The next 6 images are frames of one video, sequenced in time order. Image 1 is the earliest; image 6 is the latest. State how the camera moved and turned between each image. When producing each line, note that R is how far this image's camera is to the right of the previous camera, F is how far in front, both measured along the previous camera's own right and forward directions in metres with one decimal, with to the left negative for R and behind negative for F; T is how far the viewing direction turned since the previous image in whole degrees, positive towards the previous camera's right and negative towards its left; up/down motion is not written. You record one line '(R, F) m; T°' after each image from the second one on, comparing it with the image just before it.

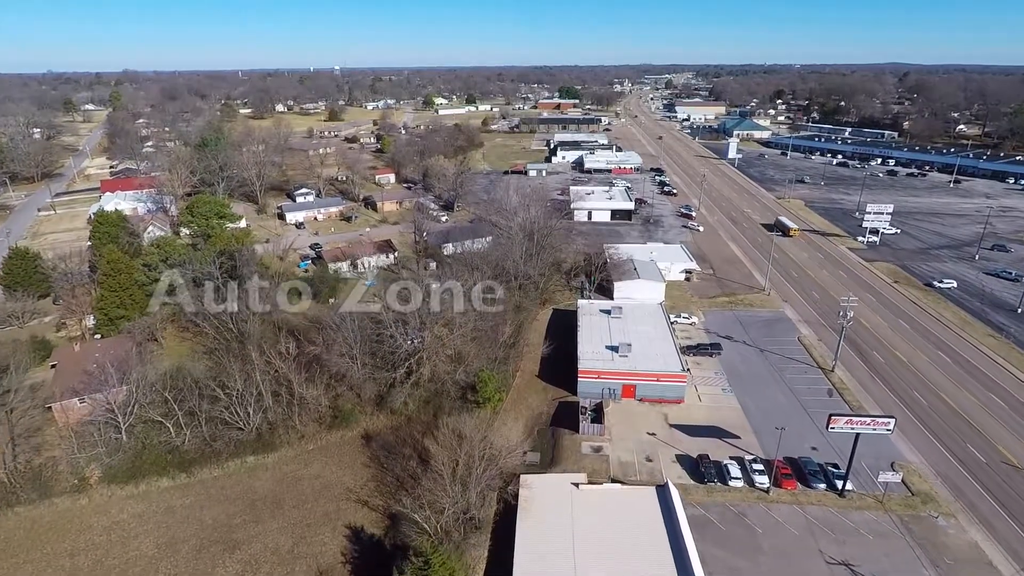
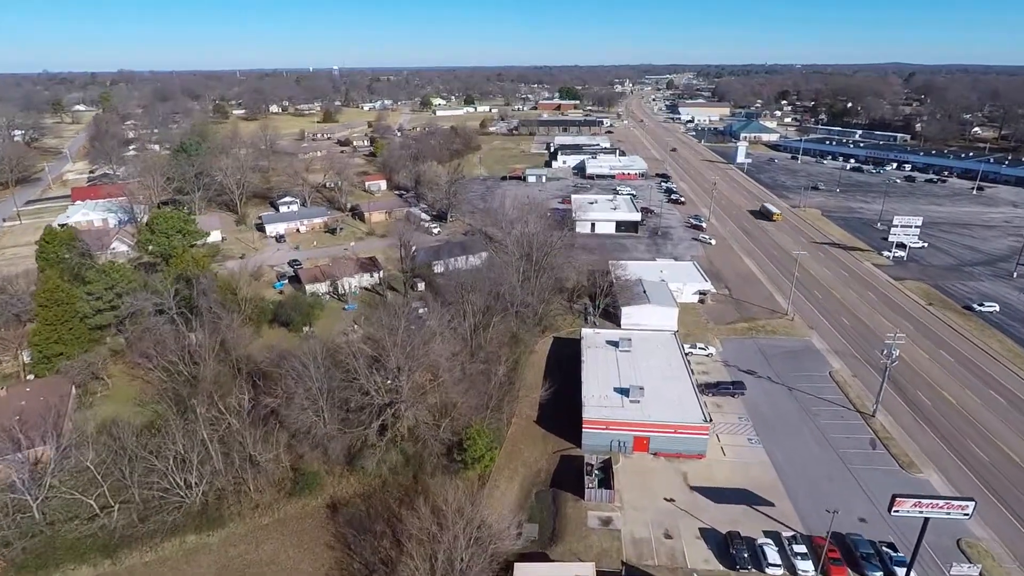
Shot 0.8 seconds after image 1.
(+0.2, +2.9) m; 0°
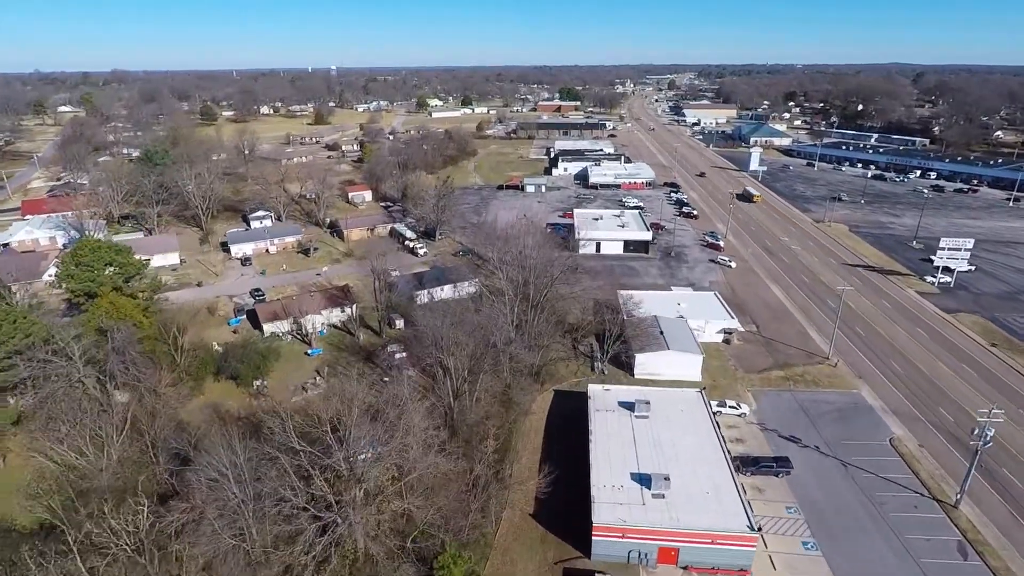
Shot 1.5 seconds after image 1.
(+0.3, +4.2) m; 0°
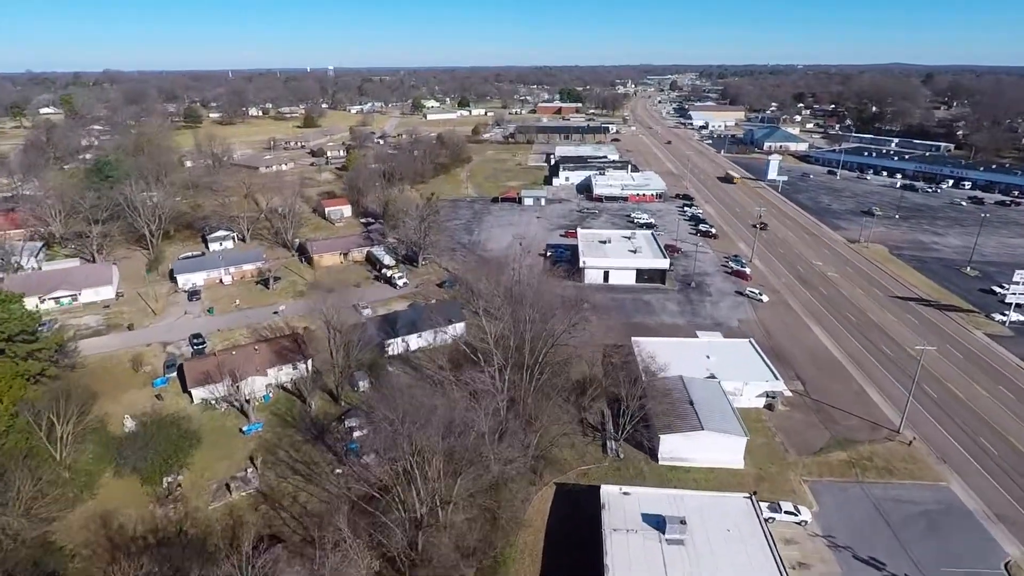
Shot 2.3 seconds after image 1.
(+0.3, +4.9) m; 0°
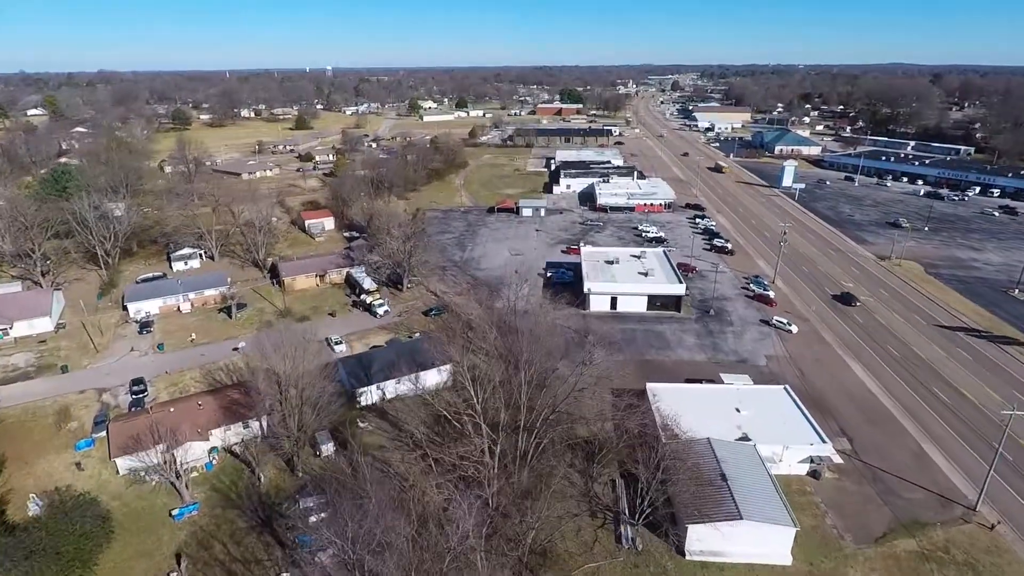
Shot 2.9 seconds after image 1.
(+0.2, +3.4) m; 0°
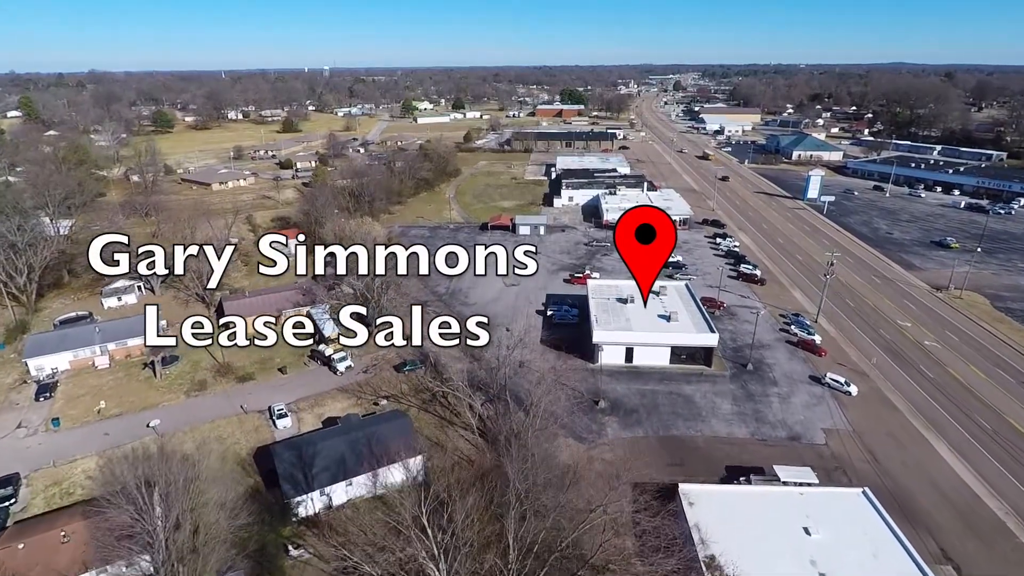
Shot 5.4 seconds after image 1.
(+0.3, +4.9) m; 0°
